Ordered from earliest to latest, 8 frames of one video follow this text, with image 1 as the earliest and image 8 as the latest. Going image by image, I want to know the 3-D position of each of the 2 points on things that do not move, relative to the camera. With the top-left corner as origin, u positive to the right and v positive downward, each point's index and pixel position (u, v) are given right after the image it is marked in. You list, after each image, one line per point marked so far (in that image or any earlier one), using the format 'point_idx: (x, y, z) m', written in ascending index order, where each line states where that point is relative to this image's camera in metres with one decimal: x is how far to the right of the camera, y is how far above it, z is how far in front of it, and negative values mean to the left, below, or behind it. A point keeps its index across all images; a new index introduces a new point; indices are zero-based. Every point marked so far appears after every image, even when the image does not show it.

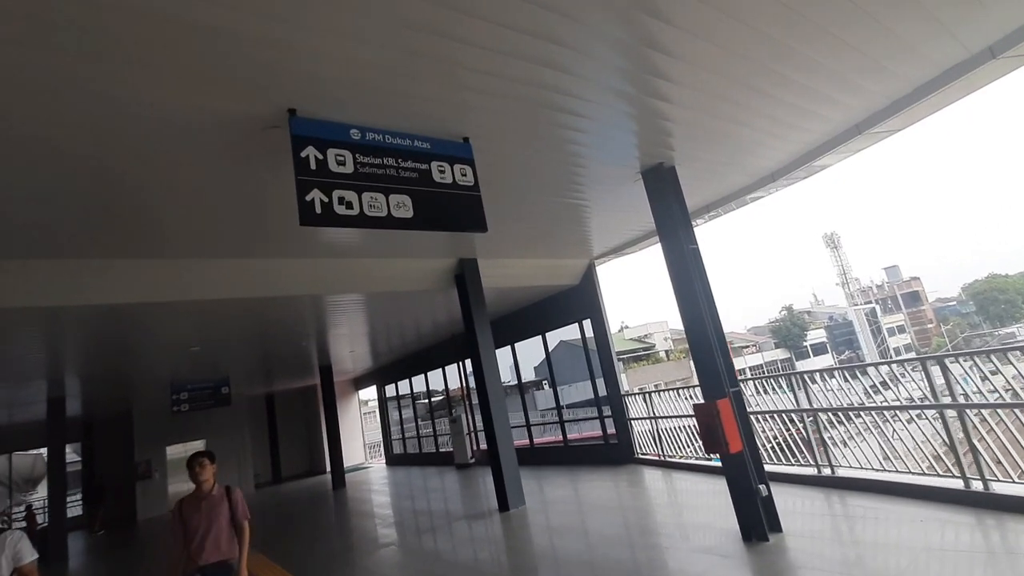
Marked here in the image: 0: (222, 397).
0: (-6.2, -2.3, +10.7) m
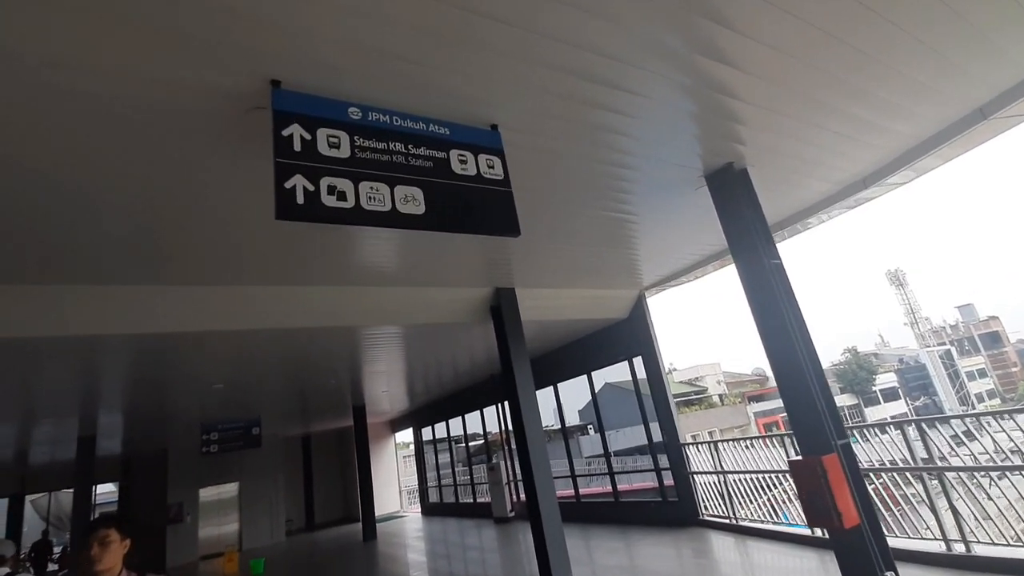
0: (-5.4, -3.0, +10.3) m
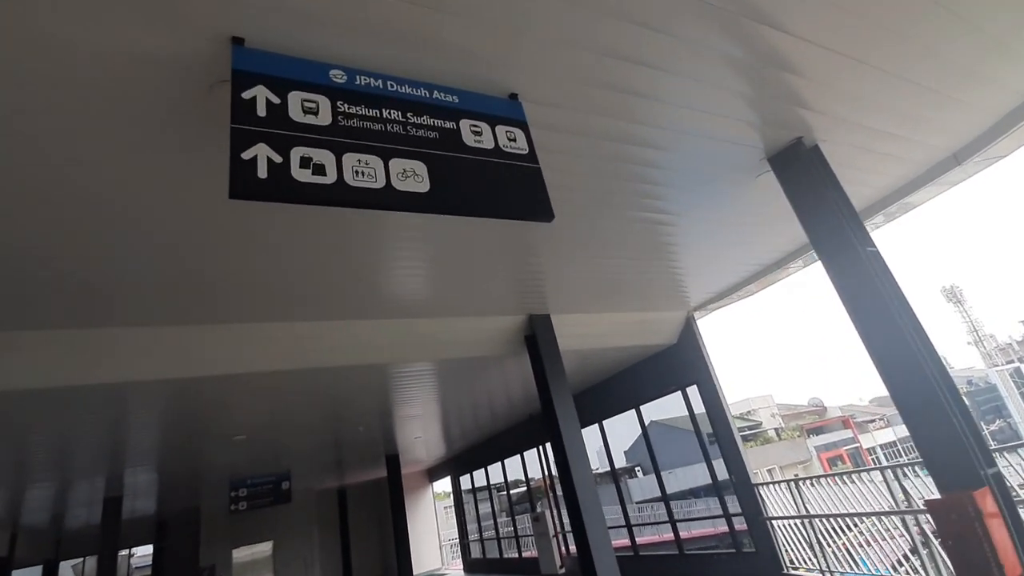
0: (-4.5, -4.0, +9.9) m
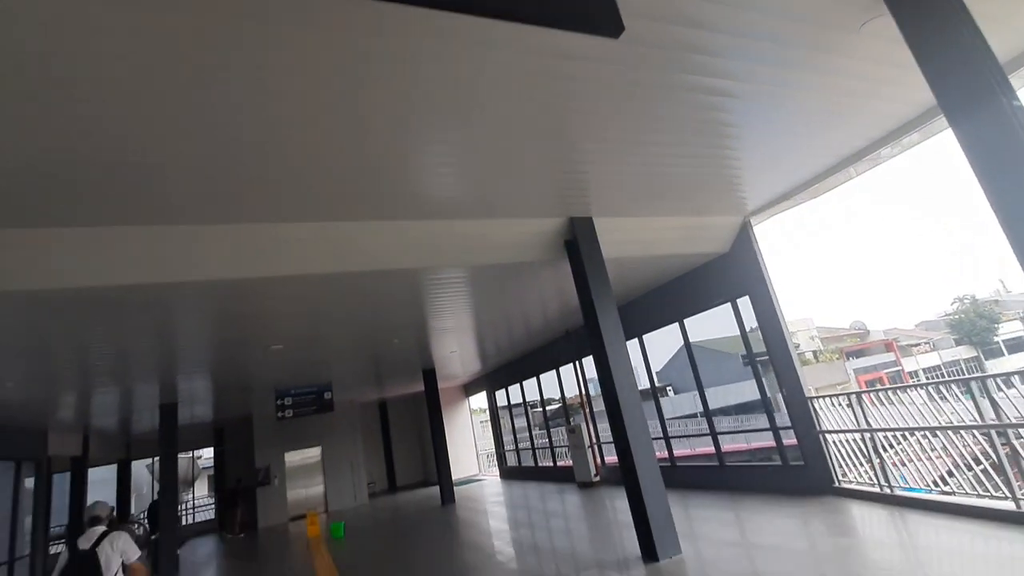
0: (-3.8, -2.3, +10.2) m
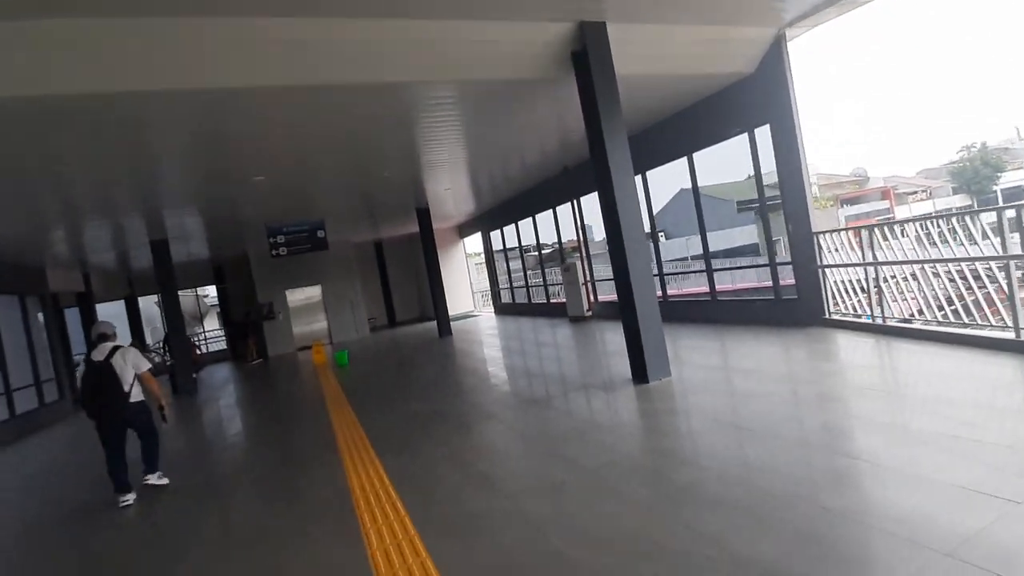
0: (-3.9, +1.0, +10.1) m
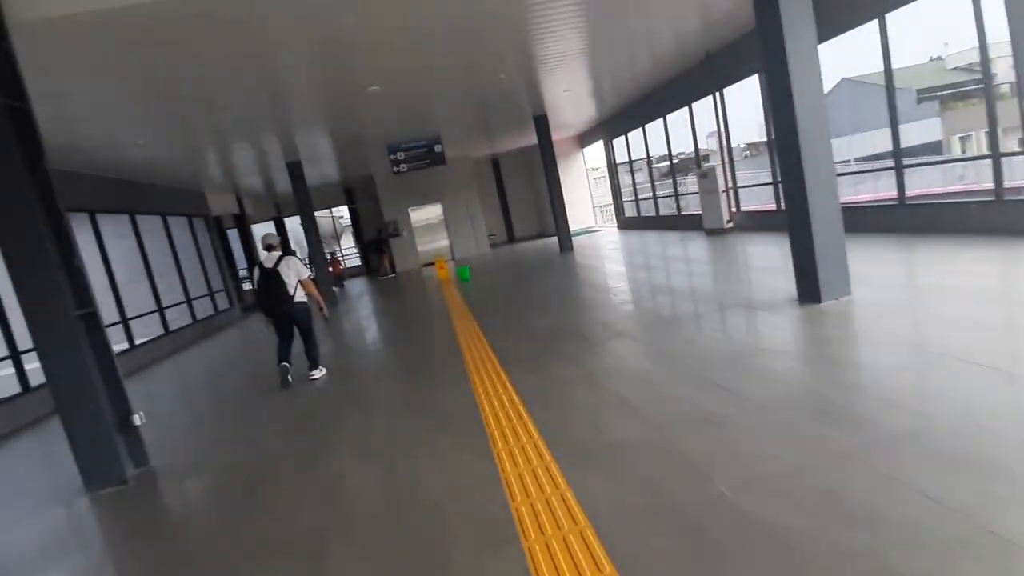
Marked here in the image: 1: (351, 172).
0: (-1.5, +2.6, +10.0) m
1: (-4.1, +2.9, +12.7) m
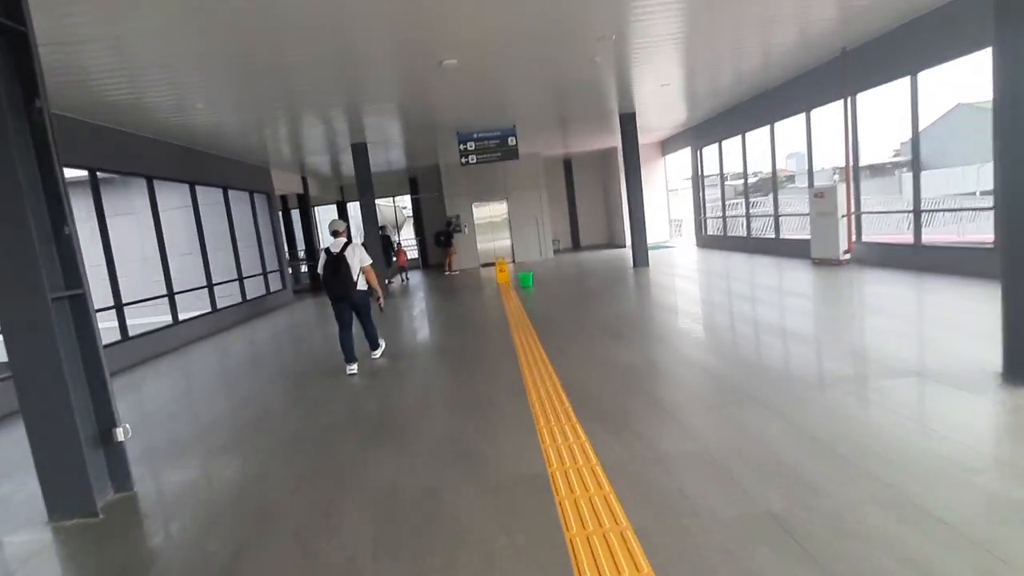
0: (-0.1, +2.6, +9.3) m
1: (-2.3, +3.1, +12.2) m
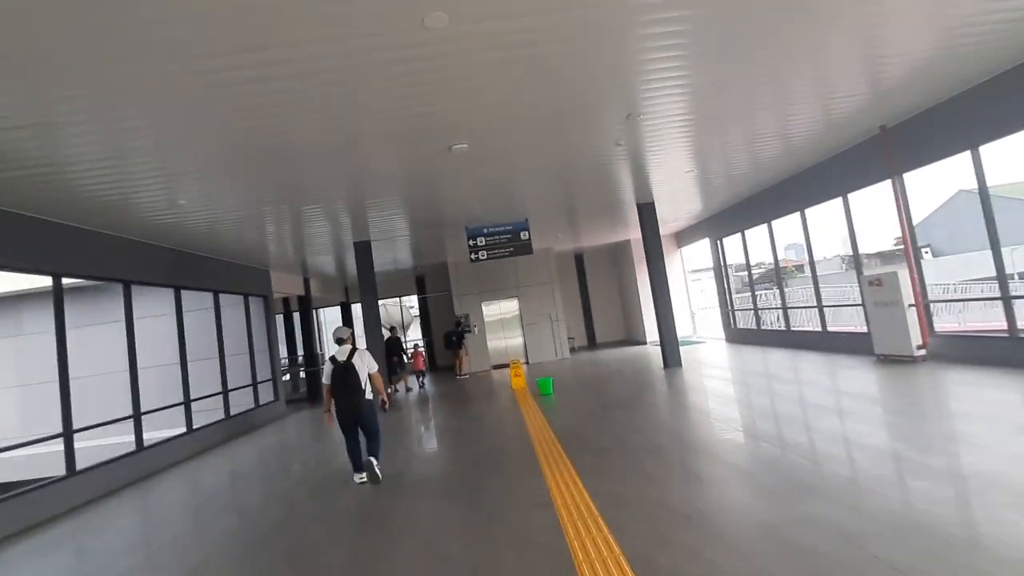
0: (+0.1, +0.8, +8.8) m
1: (-2.0, +0.7, +11.8) m
